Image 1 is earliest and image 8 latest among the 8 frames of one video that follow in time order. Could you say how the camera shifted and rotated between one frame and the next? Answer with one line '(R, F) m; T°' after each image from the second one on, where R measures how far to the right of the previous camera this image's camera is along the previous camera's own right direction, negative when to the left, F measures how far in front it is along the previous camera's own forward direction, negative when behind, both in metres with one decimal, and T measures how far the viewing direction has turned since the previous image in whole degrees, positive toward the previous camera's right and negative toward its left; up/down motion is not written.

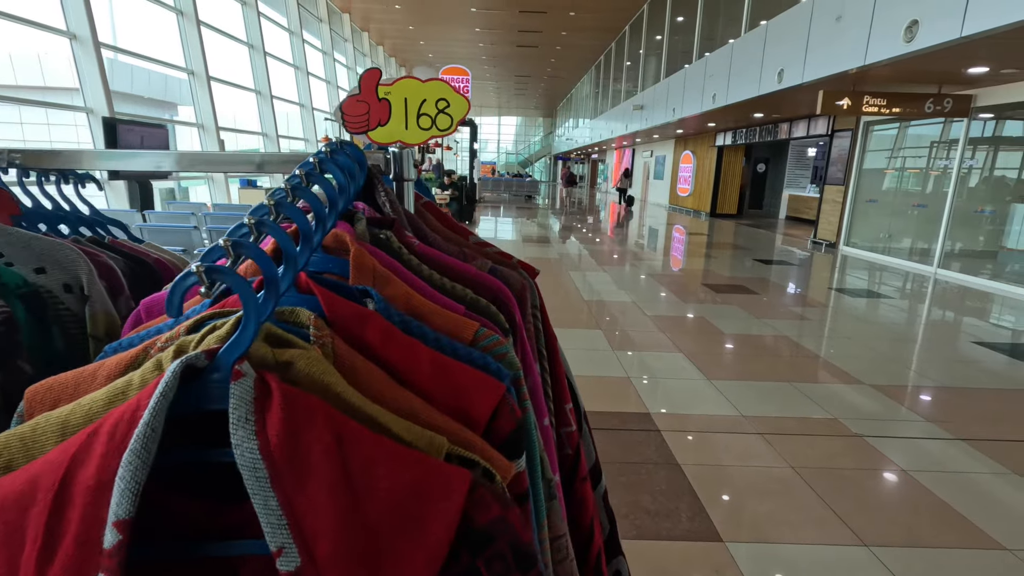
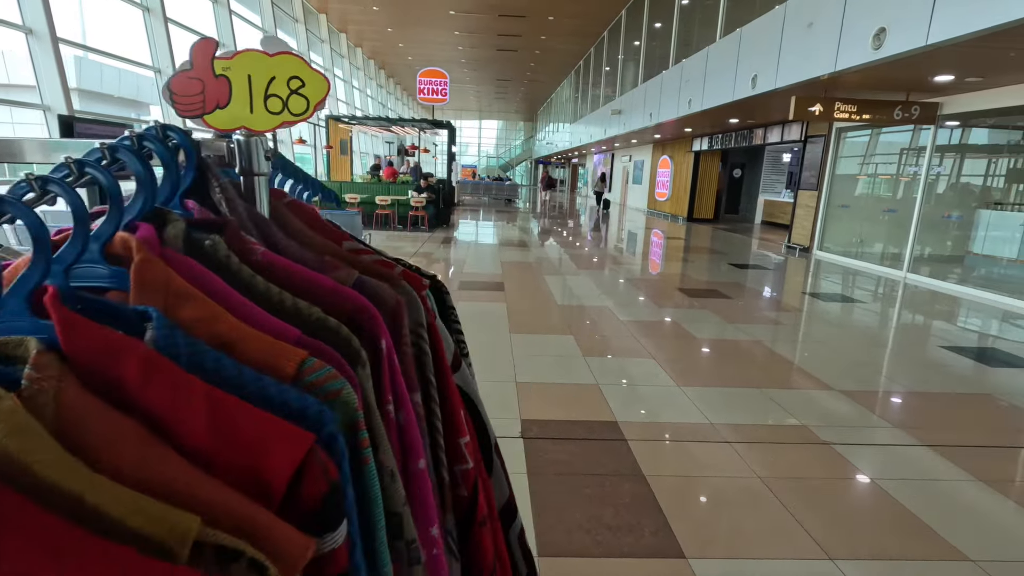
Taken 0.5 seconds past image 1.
(+0.1, +0.1) m; +2°
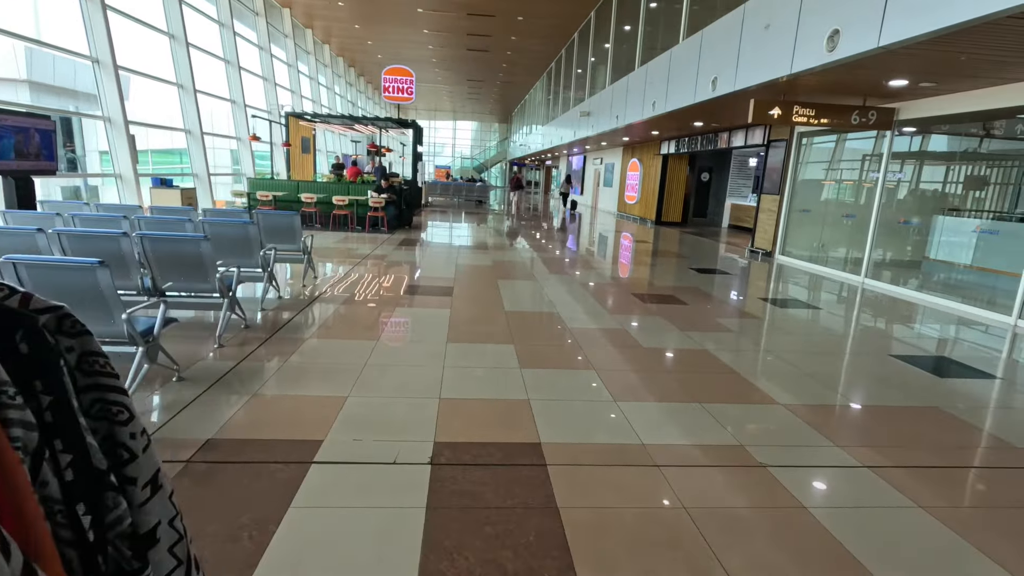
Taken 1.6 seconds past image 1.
(+0.3, +0.2) m; +2°
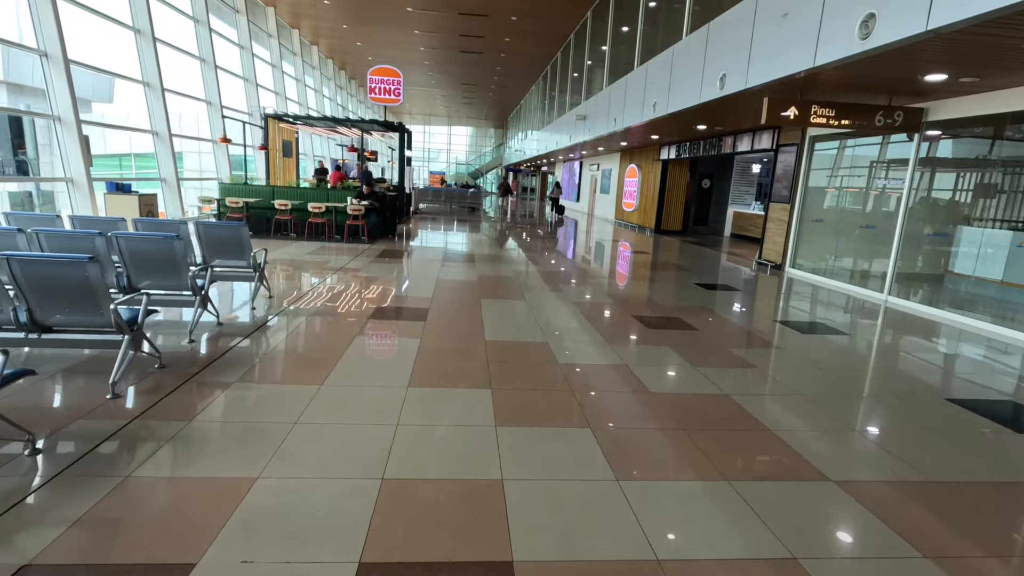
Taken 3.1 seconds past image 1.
(+0.1, +0.7) m; 0°
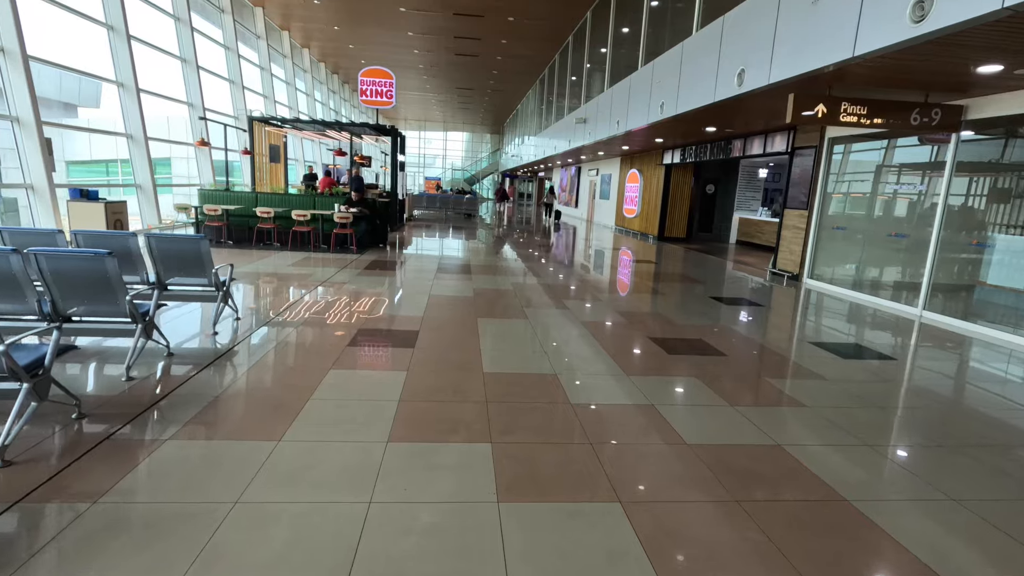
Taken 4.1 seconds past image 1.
(0.0, +0.6) m; 0°
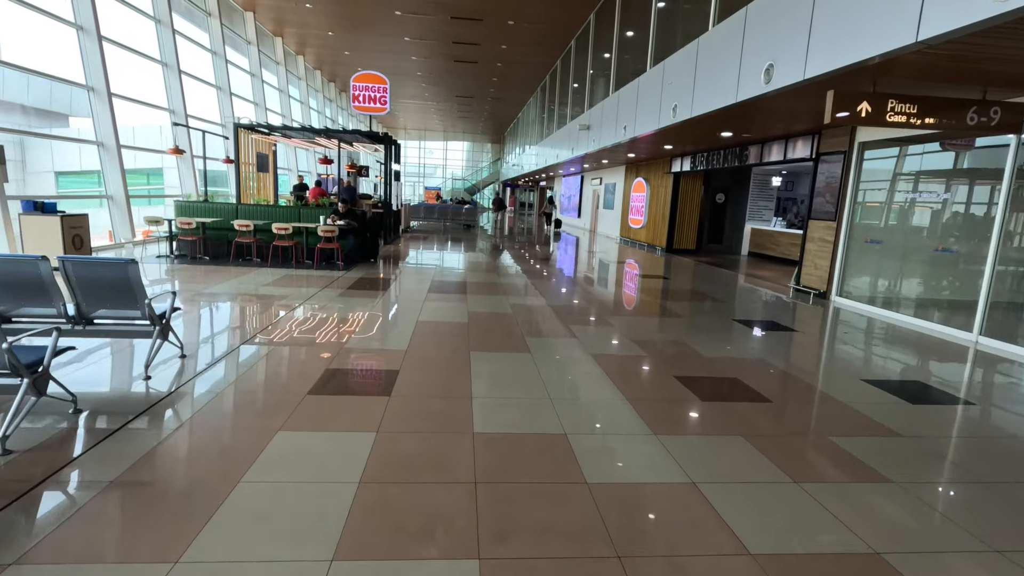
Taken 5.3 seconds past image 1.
(0.0, +0.7) m; 0°
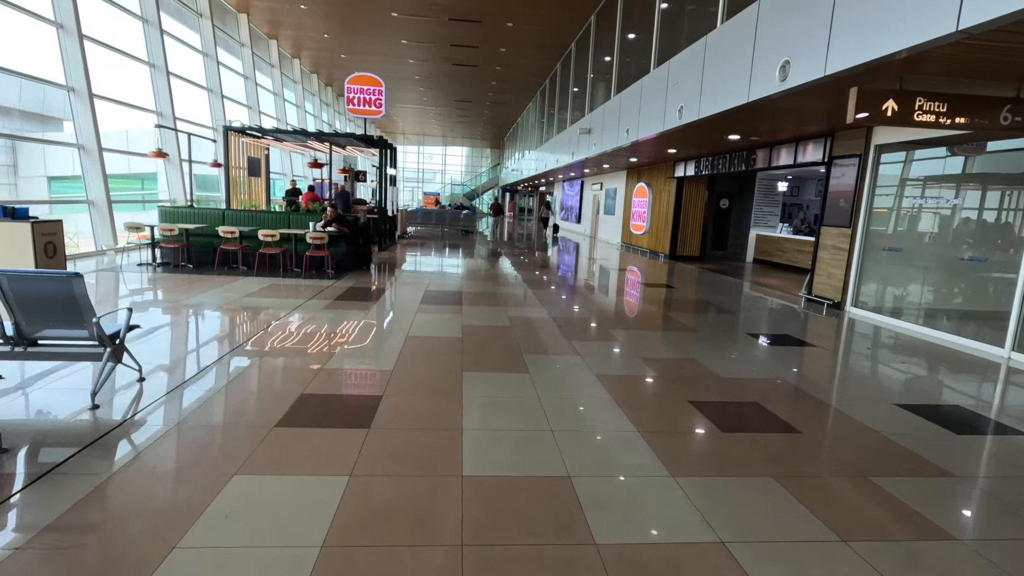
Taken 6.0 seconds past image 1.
(0.0, +0.4) m; 0°
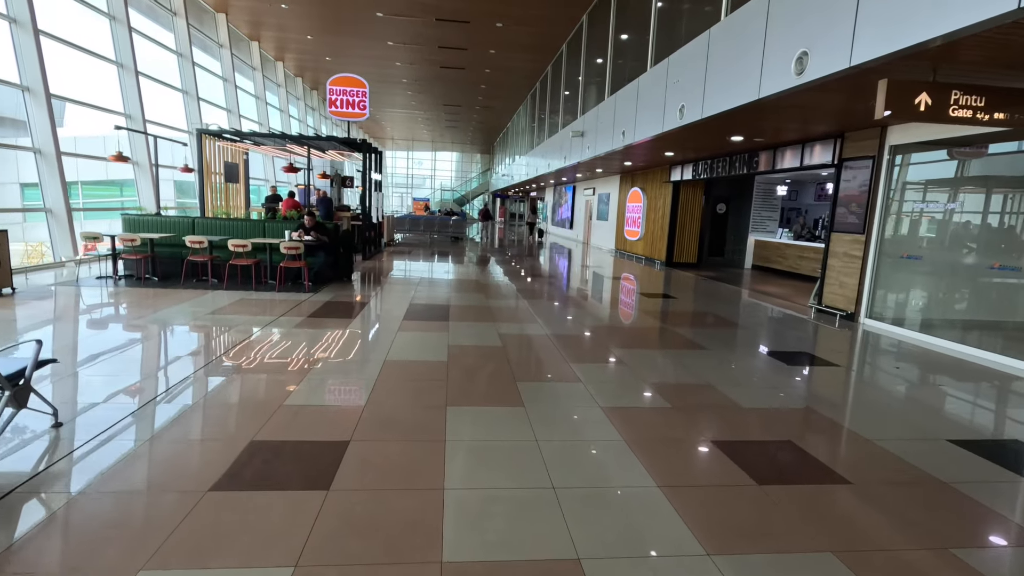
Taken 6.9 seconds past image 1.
(0.0, +0.5) m; +1°
